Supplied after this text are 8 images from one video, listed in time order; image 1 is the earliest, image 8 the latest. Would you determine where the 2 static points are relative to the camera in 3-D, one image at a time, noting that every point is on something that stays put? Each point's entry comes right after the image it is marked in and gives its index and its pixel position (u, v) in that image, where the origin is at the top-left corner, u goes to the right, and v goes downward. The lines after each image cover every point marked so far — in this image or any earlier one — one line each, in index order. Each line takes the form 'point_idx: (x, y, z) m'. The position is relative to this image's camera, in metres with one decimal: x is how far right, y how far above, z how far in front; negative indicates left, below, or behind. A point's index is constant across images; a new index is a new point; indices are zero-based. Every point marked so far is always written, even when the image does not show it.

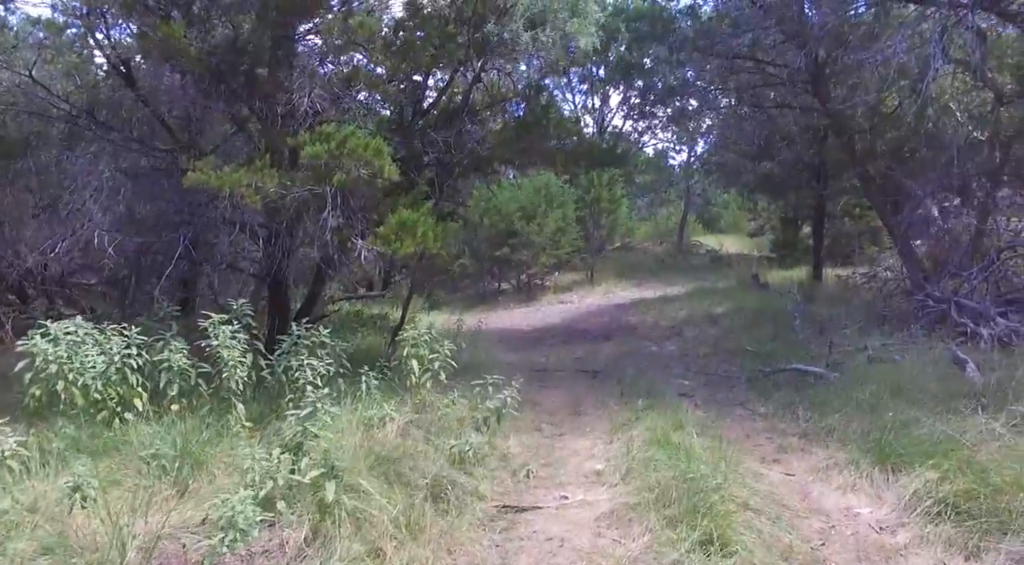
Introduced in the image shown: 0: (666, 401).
0: (+1.2, -0.9, +7.3) m
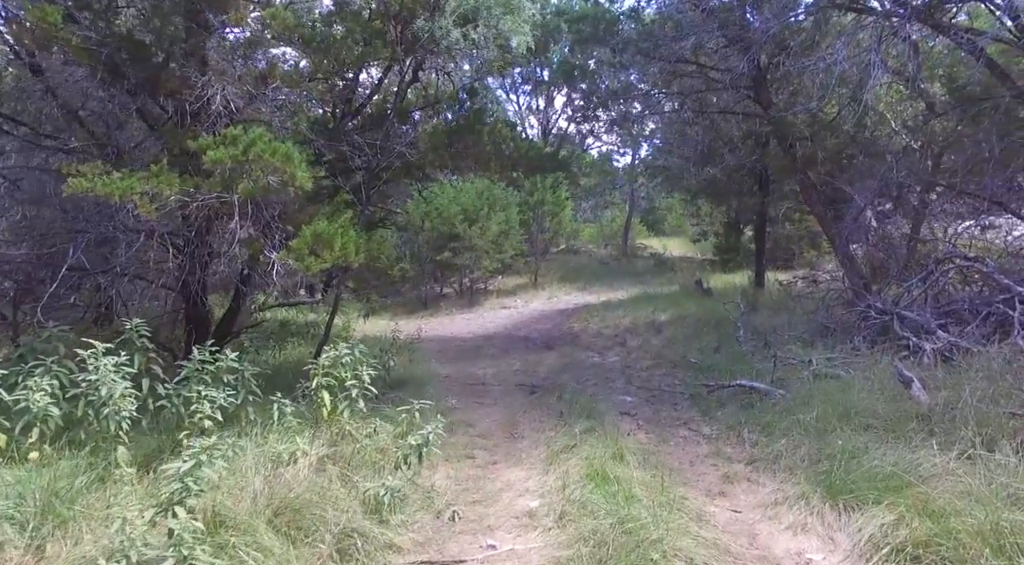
0: (+0.7, -1.0, +6.9) m
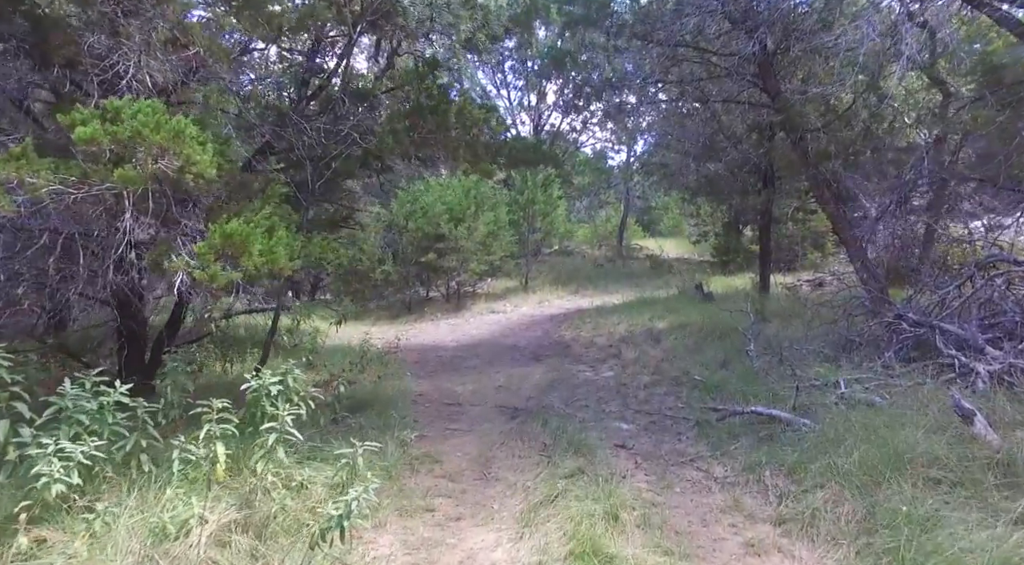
0: (+0.5, -1.1, +5.8) m
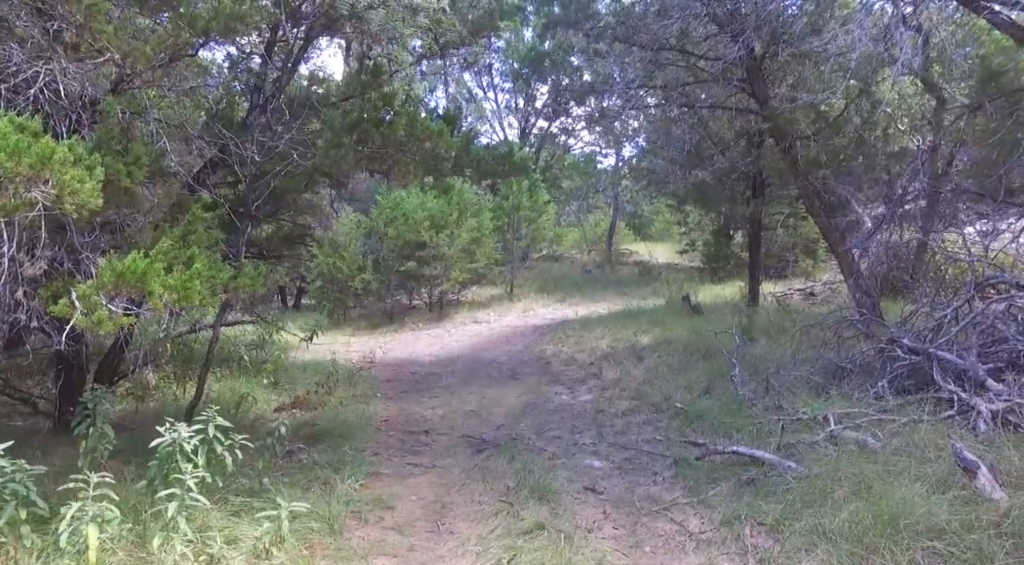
0: (+0.3, -1.3, +5.3) m
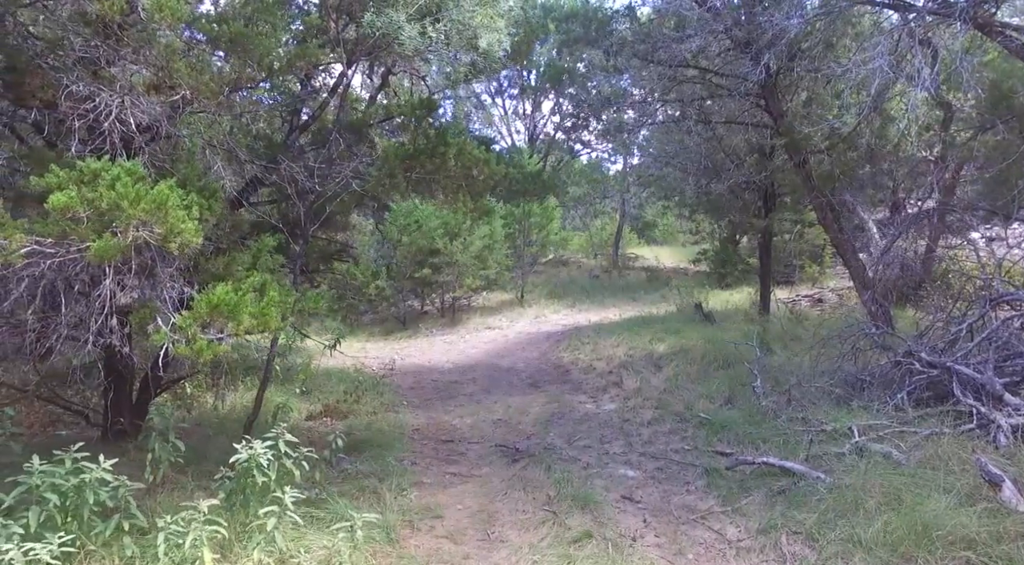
0: (+0.5, -1.4, +5.5) m
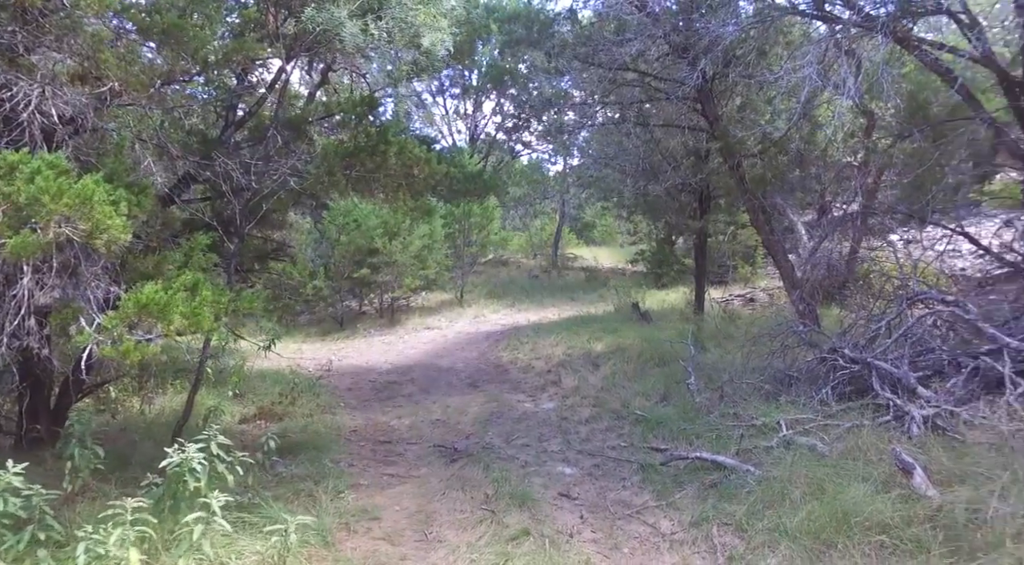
0: (+0.2, -1.4, +5.6) m
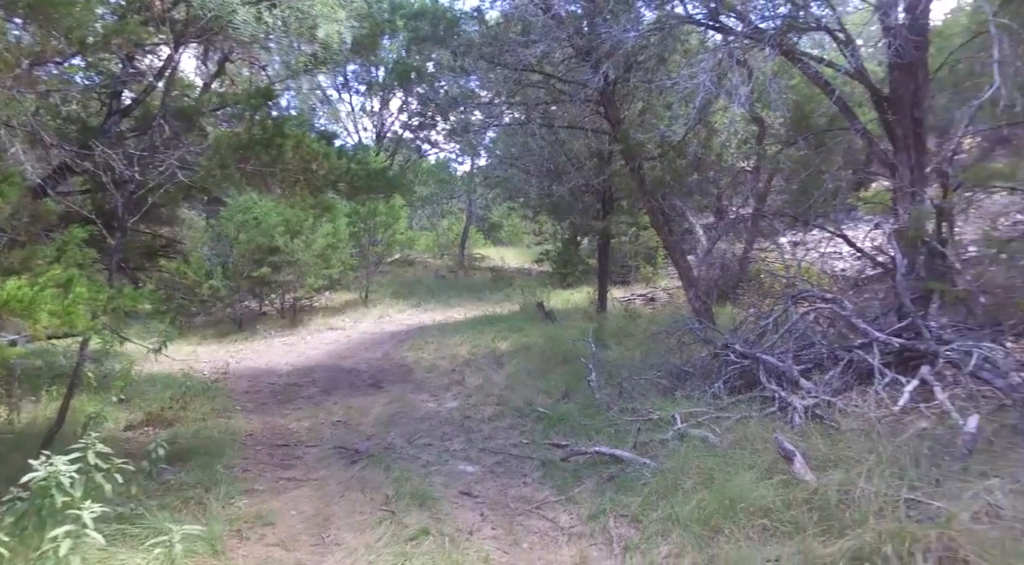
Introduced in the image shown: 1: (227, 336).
0: (-0.4, -1.4, +5.7) m
1: (-4.6, -0.9, +15.4) m
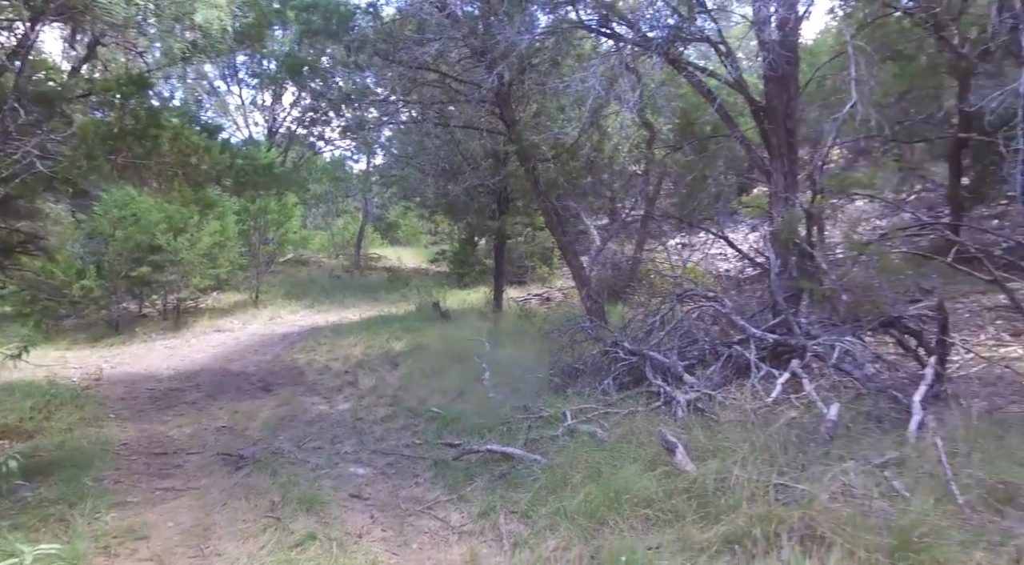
0: (-1.1, -1.4, +5.6) m
1: (-6.2, -0.8, +14.8) m
